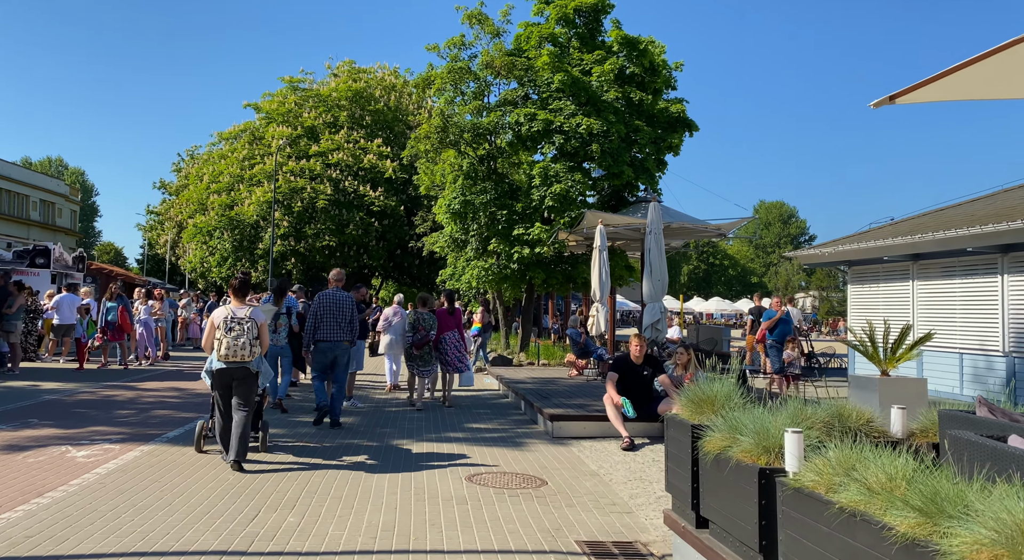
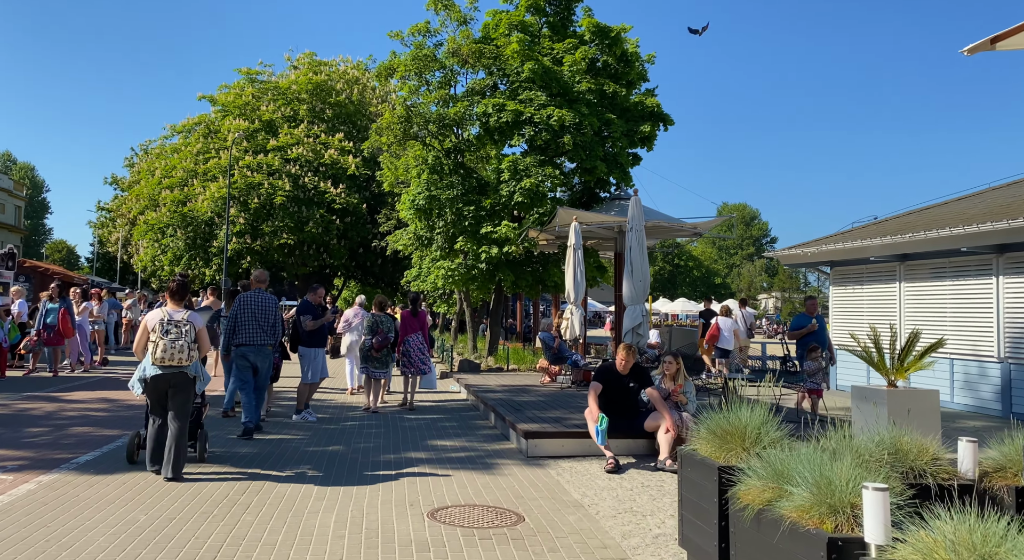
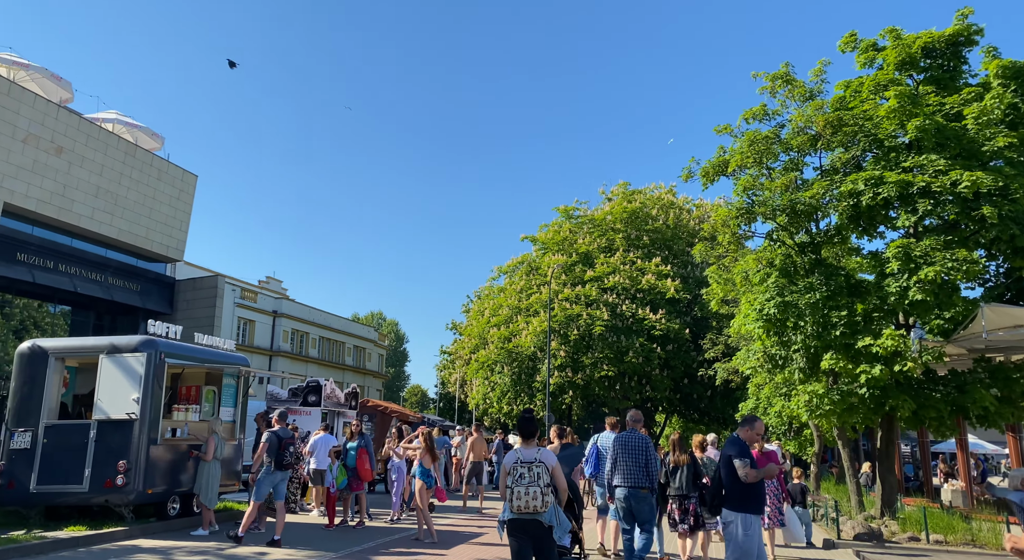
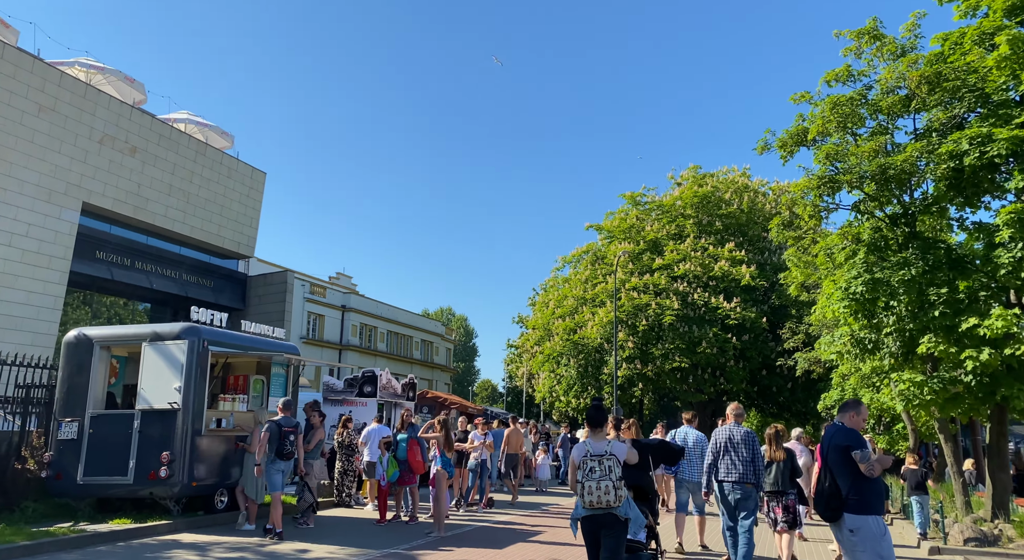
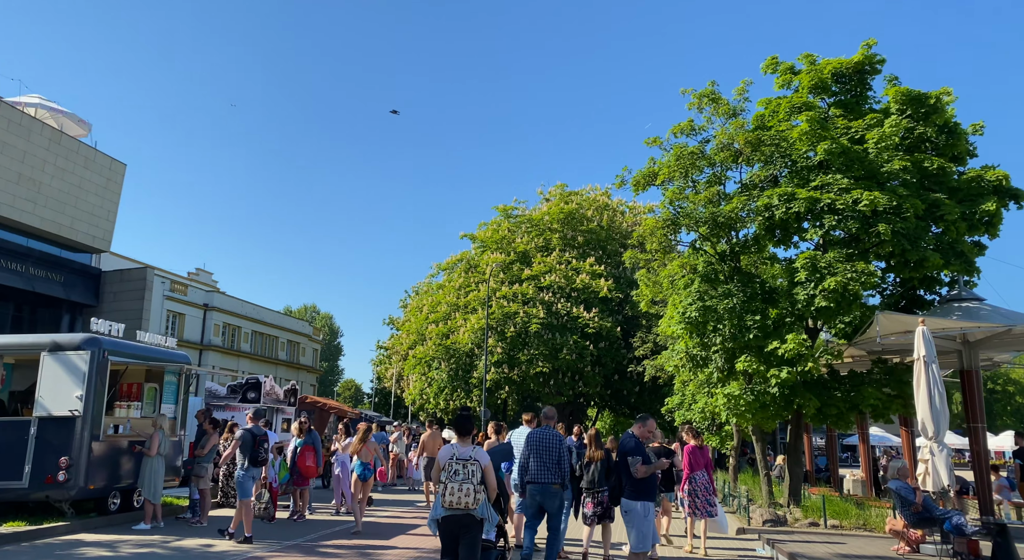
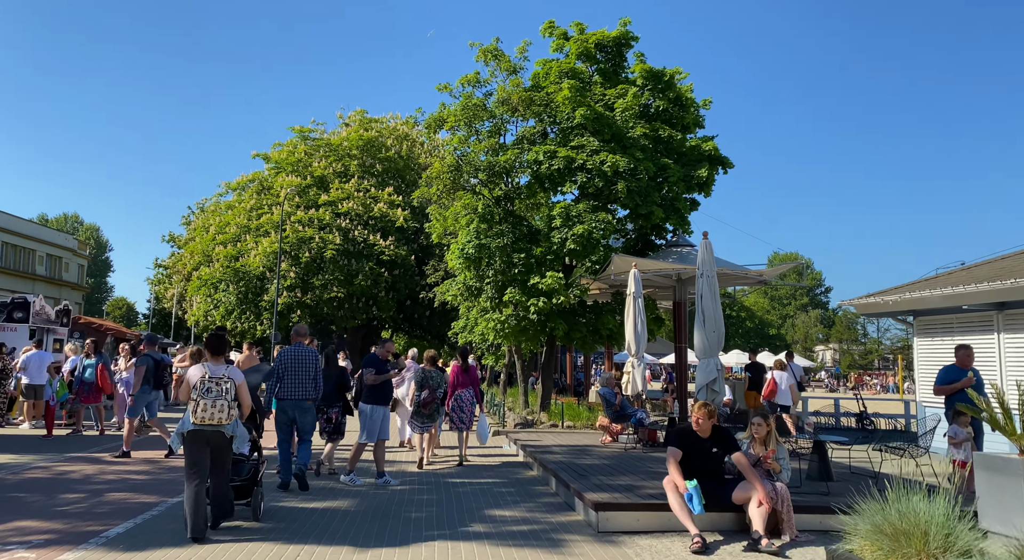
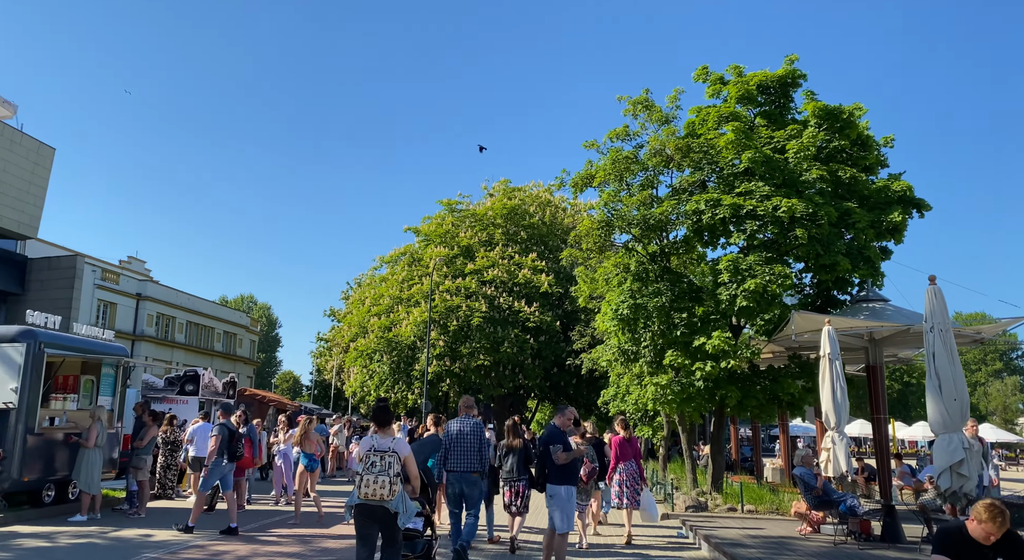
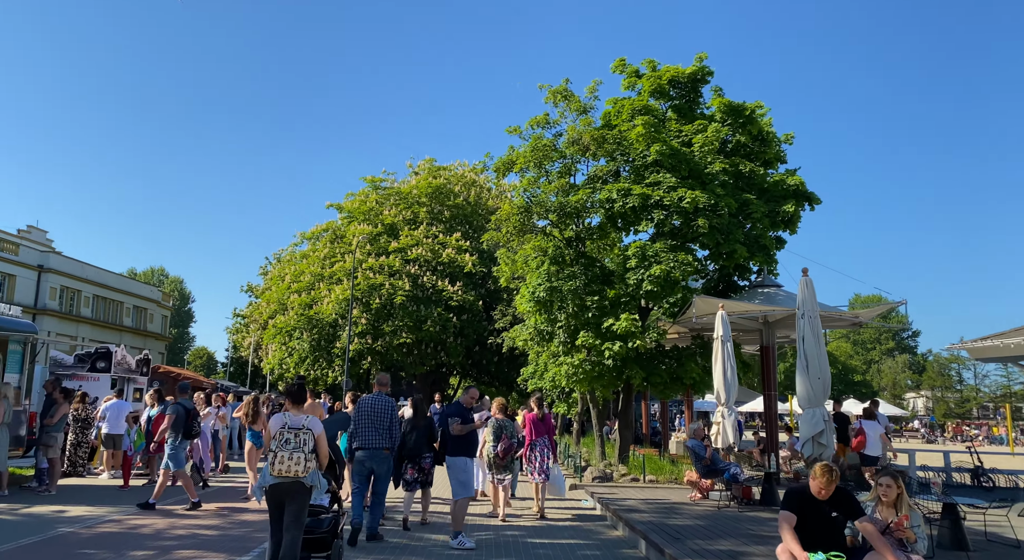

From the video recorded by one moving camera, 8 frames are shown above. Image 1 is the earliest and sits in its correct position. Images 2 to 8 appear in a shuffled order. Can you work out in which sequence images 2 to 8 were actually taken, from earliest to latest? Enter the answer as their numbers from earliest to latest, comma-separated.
2, 6, 8, 7, 5, 3, 4
